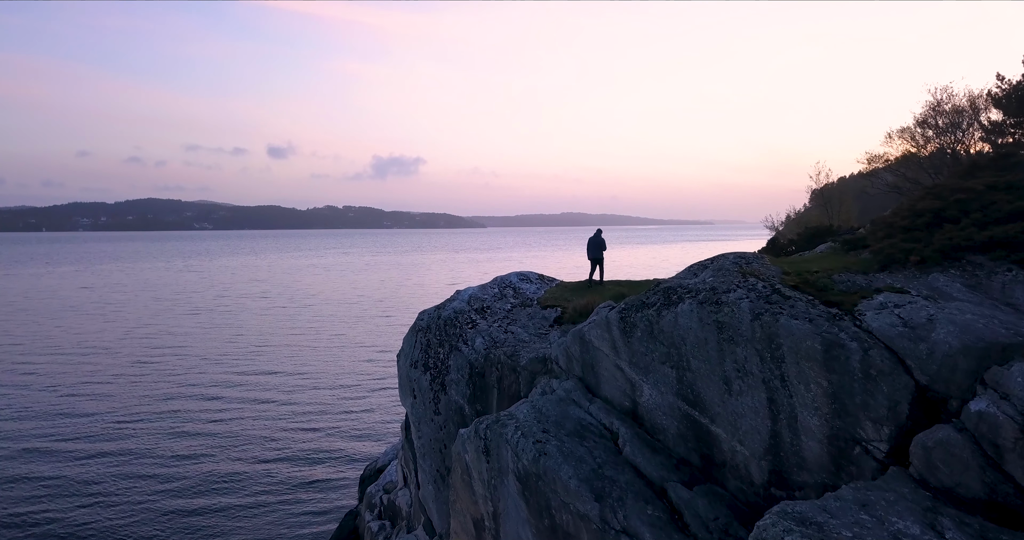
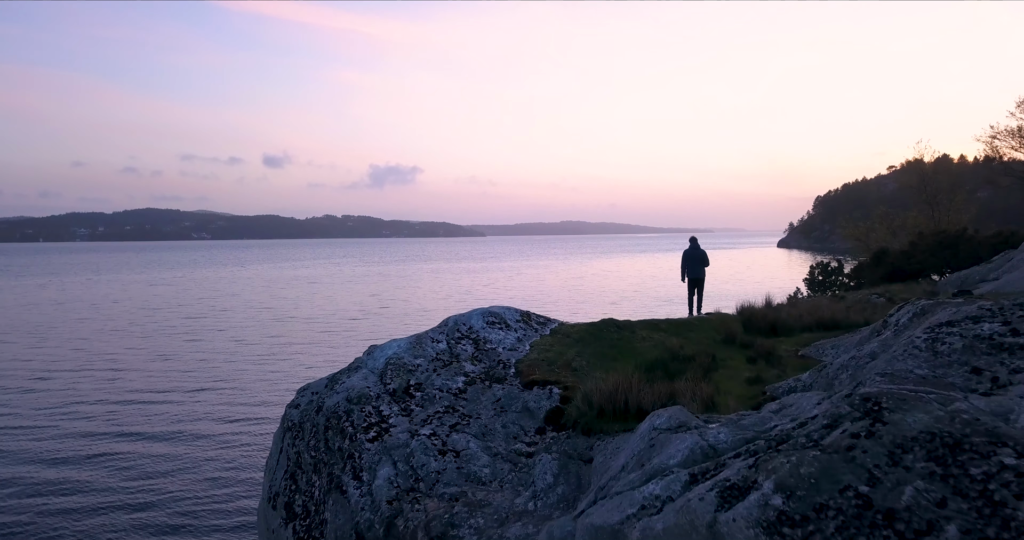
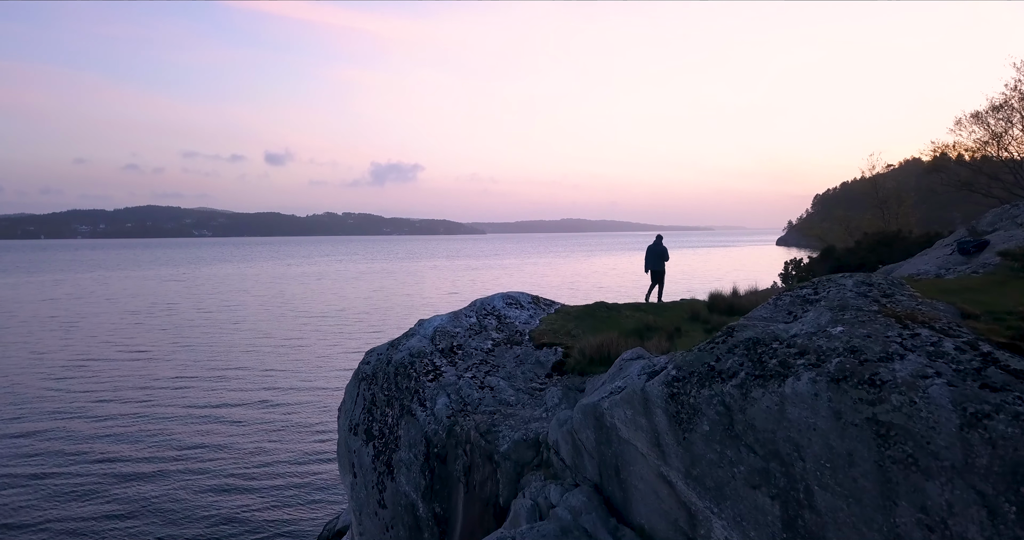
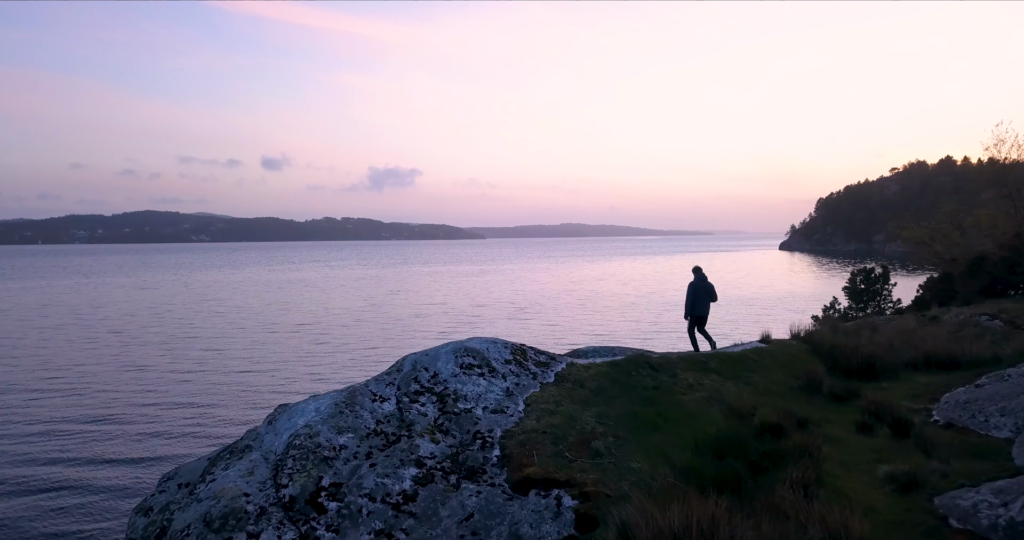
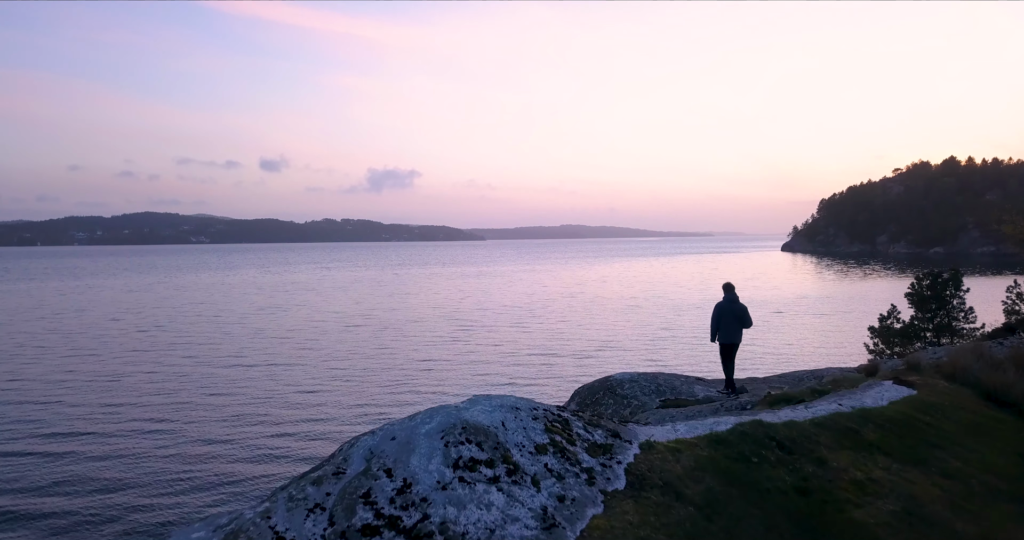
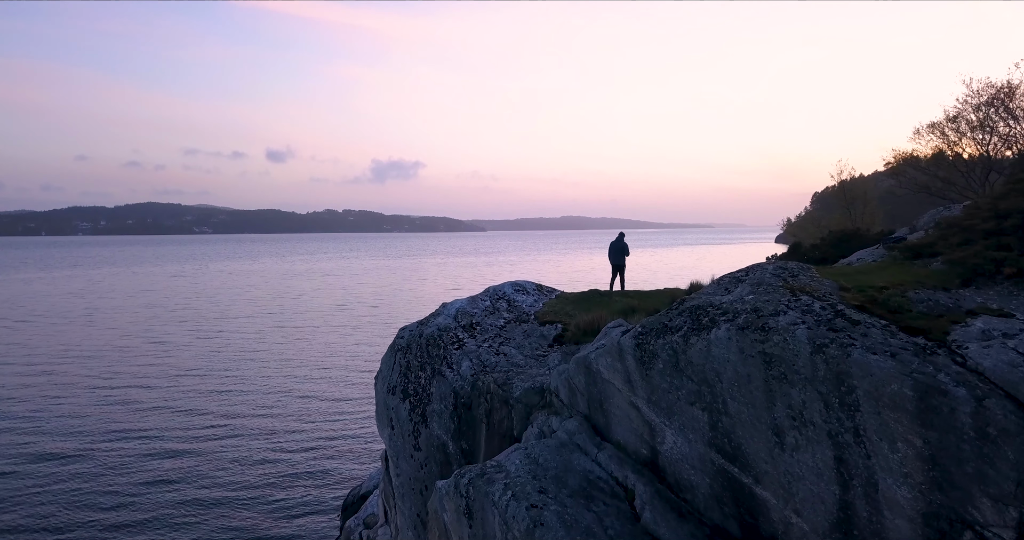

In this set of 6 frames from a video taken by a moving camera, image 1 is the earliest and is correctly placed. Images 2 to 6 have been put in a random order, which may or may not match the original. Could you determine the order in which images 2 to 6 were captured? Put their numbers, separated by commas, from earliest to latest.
6, 3, 2, 4, 5
